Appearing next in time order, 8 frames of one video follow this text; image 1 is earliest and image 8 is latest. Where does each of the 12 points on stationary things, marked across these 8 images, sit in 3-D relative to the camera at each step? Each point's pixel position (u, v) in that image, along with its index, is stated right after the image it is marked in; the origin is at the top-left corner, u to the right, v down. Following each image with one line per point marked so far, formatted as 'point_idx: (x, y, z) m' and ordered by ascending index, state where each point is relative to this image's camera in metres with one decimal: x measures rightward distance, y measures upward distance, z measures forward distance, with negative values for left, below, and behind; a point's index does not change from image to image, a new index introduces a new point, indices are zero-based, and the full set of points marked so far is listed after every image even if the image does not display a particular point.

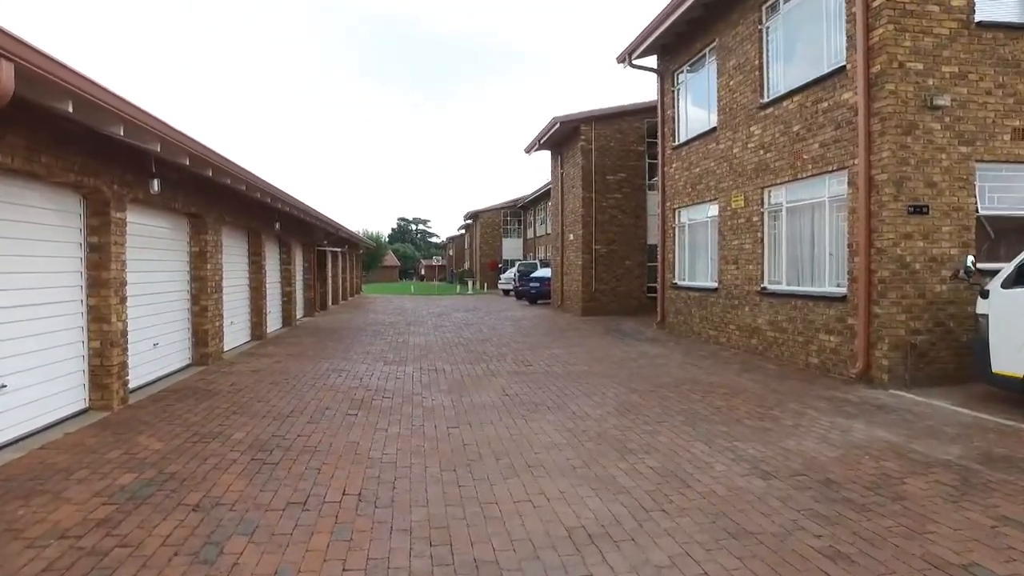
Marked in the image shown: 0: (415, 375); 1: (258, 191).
0: (-1.5, -1.4, +10.6) m
1: (-4.3, +1.6, +11.6) m
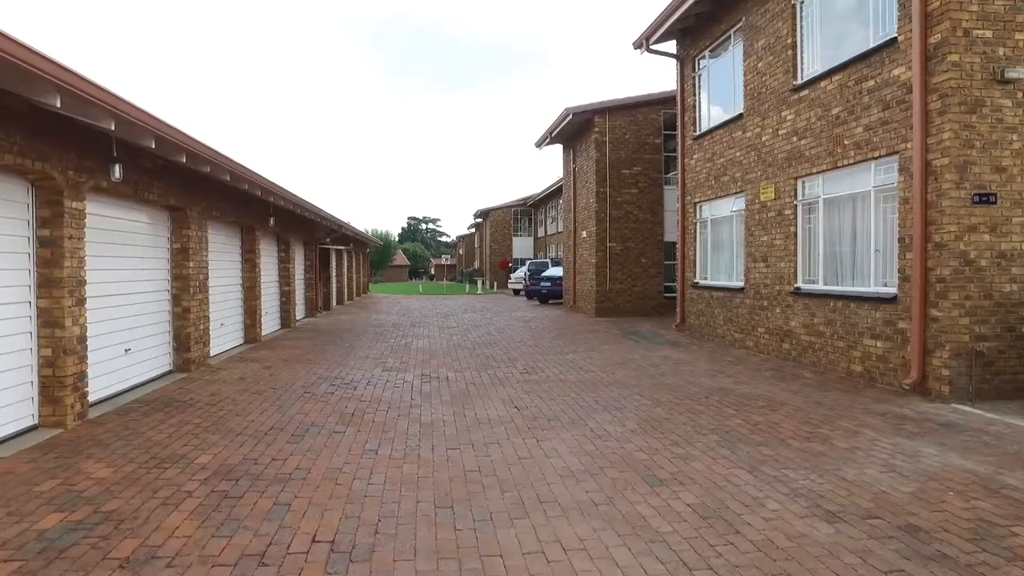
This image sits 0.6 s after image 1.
0: (-1.4, -1.3, +9.7) m
1: (-4.1, +1.6, +10.7) m
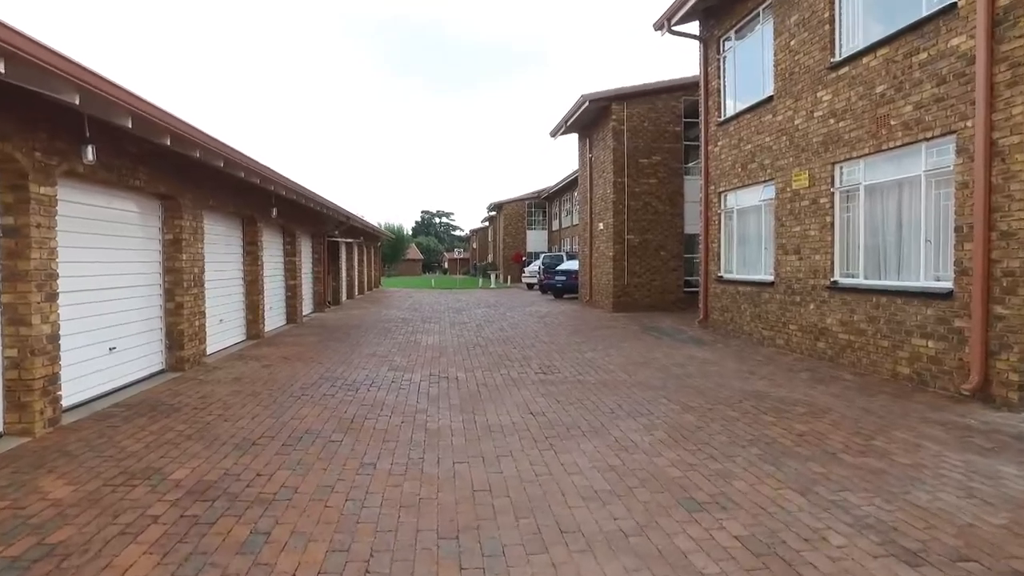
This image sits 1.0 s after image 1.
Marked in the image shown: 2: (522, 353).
0: (-1.2, -1.3, +9.0) m
1: (-3.9, +1.7, +10.1) m
2: (+0.1, -1.1, +12.1) m
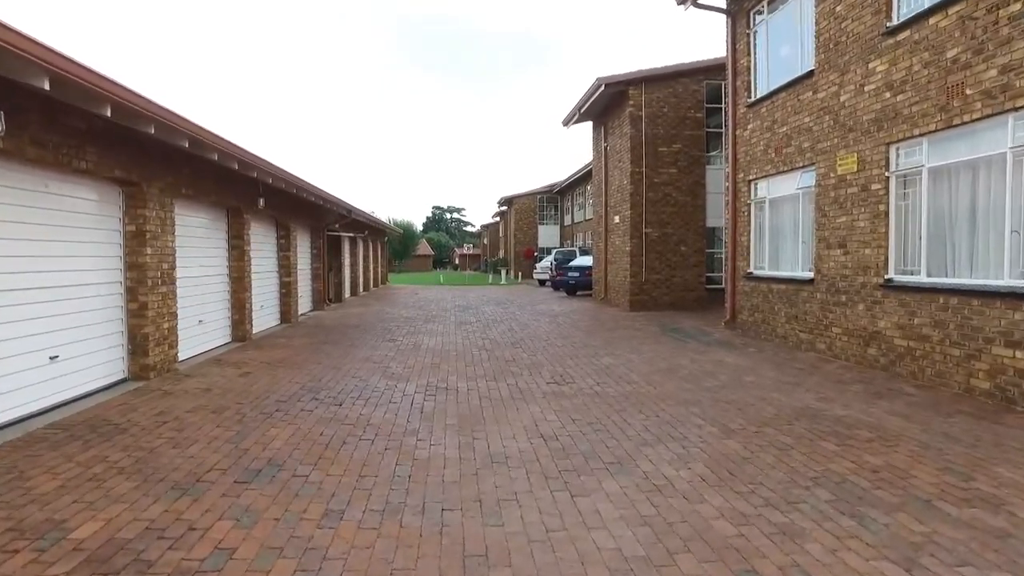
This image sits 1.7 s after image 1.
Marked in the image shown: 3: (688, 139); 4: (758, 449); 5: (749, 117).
0: (-1.1, -1.3, +7.8) m
1: (-3.8, +1.7, +8.9) m
2: (+0.3, -1.1, +10.9) m
3: (+4.8, +4.1, +19.0) m
4: (+2.0, -1.3, +5.6) m
5: (+4.5, +3.2, +13.0) m
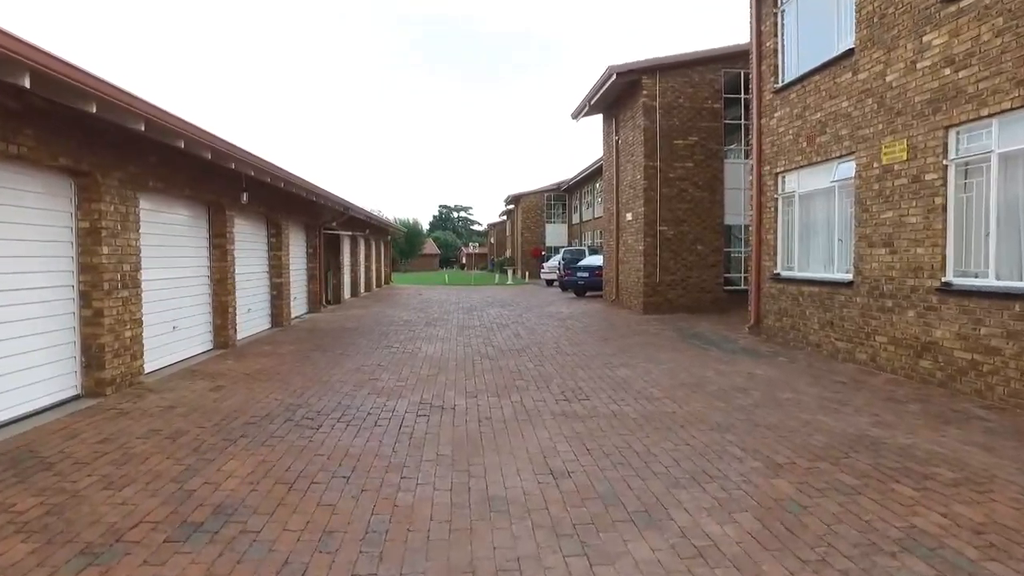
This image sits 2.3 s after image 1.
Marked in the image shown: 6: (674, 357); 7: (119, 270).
0: (-1.0, -1.3, +6.8) m
1: (-3.7, +1.7, +8.0) m
2: (+0.4, -1.1, +9.9) m
3: (+5.0, +4.1, +18.0) m
4: (+2.0, -1.4, +4.6) m
5: (+4.5, +3.2, +12.0) m
6: (+2.5, -1.1, +10.7) m
7: (-4.3, +0.2, +7.7) m
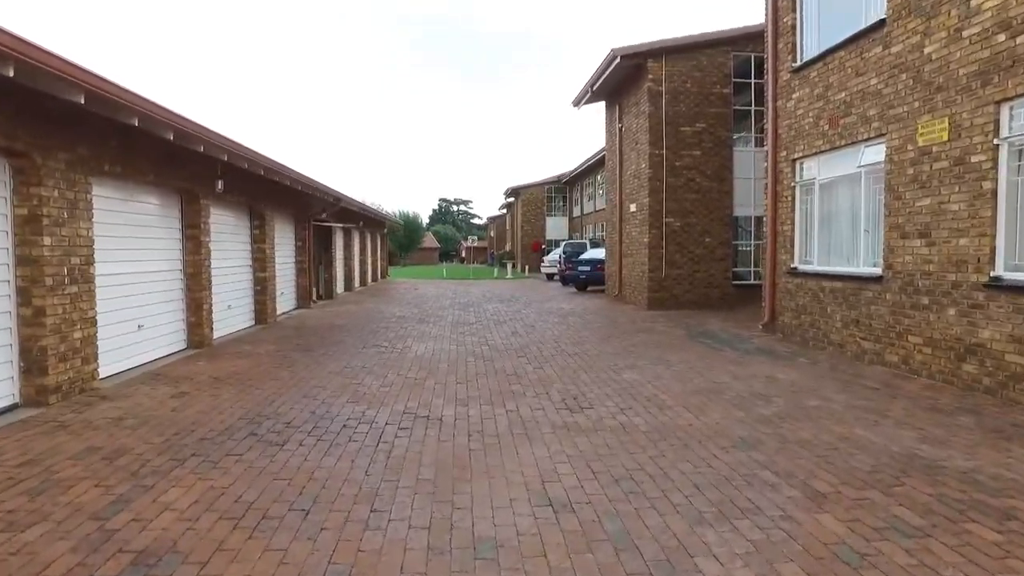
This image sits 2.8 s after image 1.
0: (-1.1, -1.3, +6.0) m
1: (-3.8, +1.7, +7.1) m
2: (+0.3, -1.1, +9.1) m
3: (+5.0, +4.2, +17.1) m
4: (+2.0, -1.3, +3.8) m
5: (+4.5, +3.3, +11.1) m
6: (+2.4, -1.0, +9.9) m
7: (-4.4, +0.3, +6.8) m
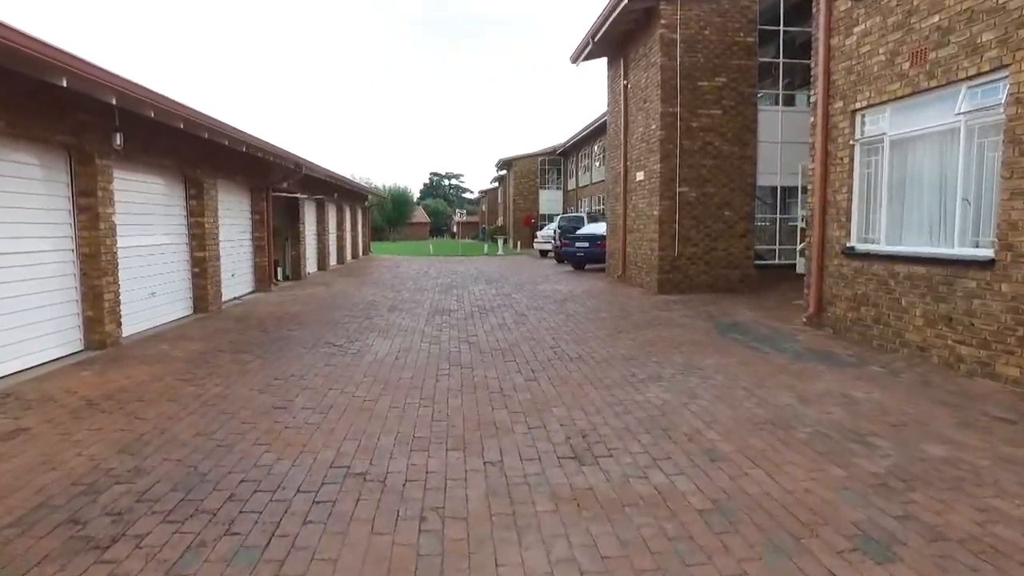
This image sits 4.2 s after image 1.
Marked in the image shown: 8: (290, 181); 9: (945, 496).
0: (-1.2, -1.2, +3.7) m
1: (-3.9, +1.8, +4.7) m
2: (+0.2, -1.0, +6.8) m
3: (+4.7, +4.6, +14.7) m
4: (+1.9, -1.4, +1.5) m
5: (+4.3, +3.5, +8.7) m
6: (+2.3, -0.8, +7.7) m
7: (-4.5, +0.3, +4.5) m
8: (-5.5, +2.7, +17.3) m
9: (+2.4, -1.2, +3.9) m
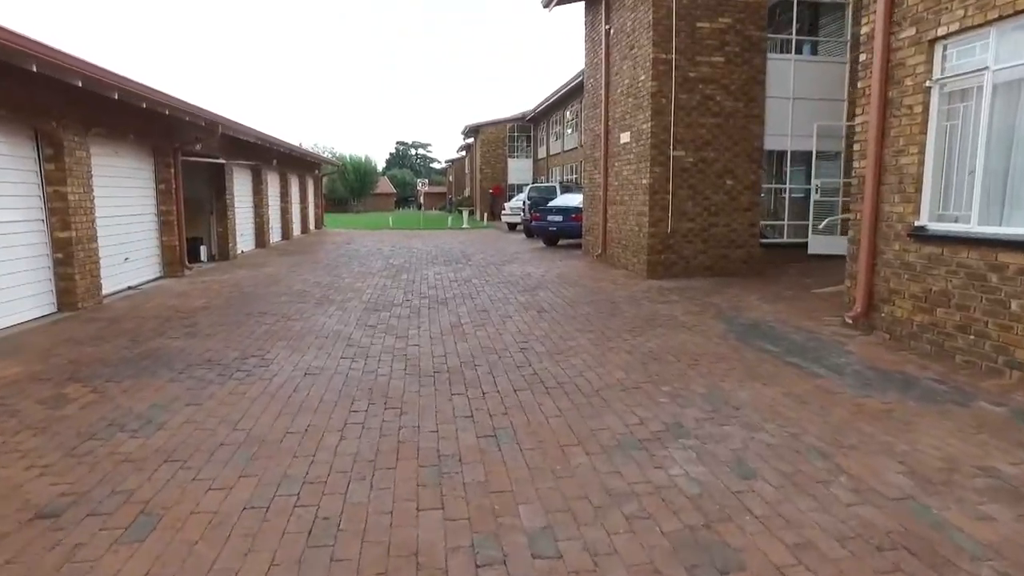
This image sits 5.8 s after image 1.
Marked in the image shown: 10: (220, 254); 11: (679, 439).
0: (-1.4, -1.4, +1.2) m
1: (-4.2, +1.6, +1.9) m
2: (-0.2, -1.0, +4.3) m
3: (+4.0, +4.9, +12.1) m
4: (+1.8, -1.7, -0.9) m
5: (+3.9, +3.5, +6.2) m
6: (+1.9, -0.9, +5.2) m
7: (-4.8, +0.1, +1.7) m
8: (-6.3, +3.0, +14.4) m
9: (+2.2, -1.3, +1.5) m
10: (-6.8, +0.8, +16.1) m
11: (+1.1, -1.0, +4.6) m
